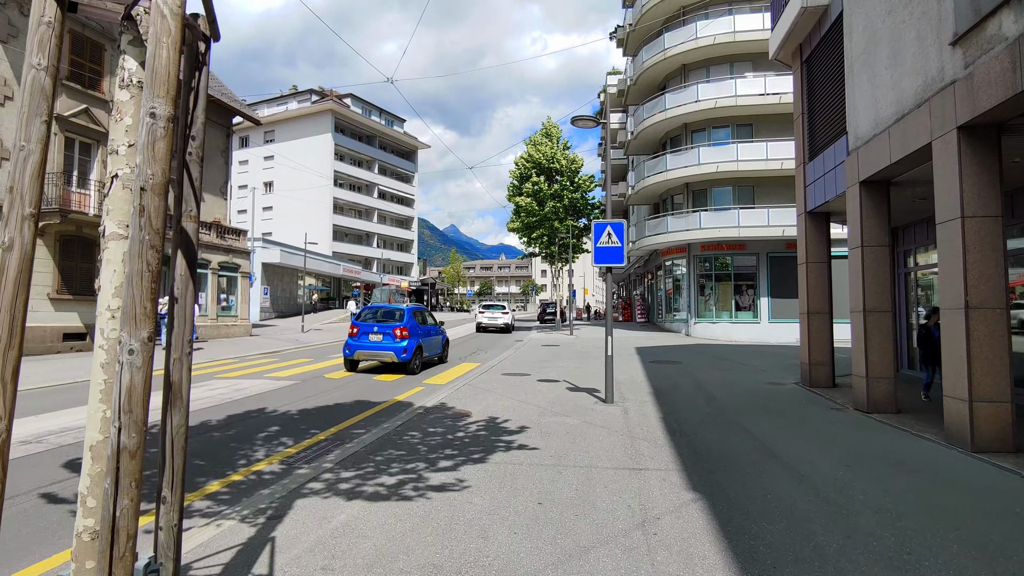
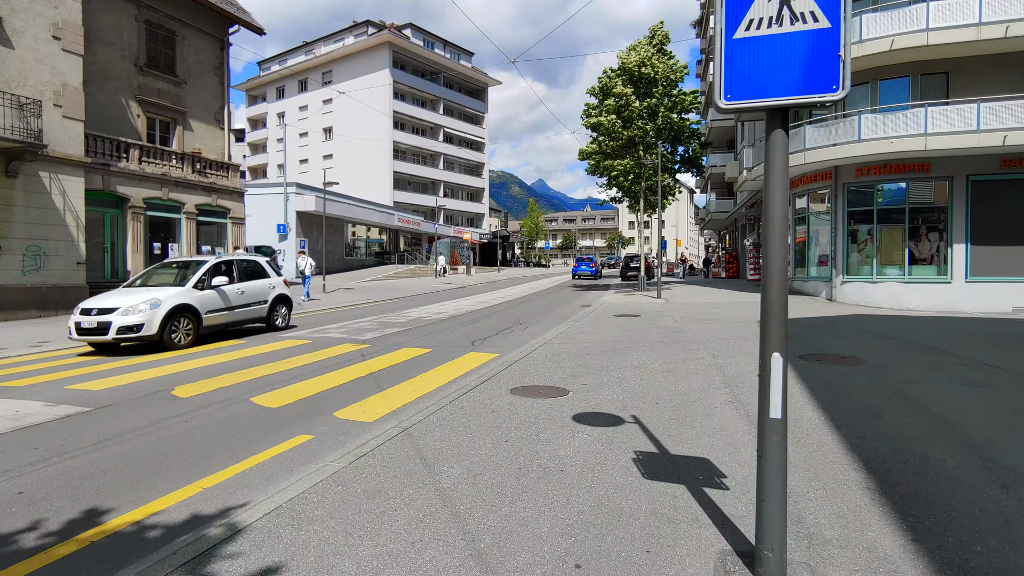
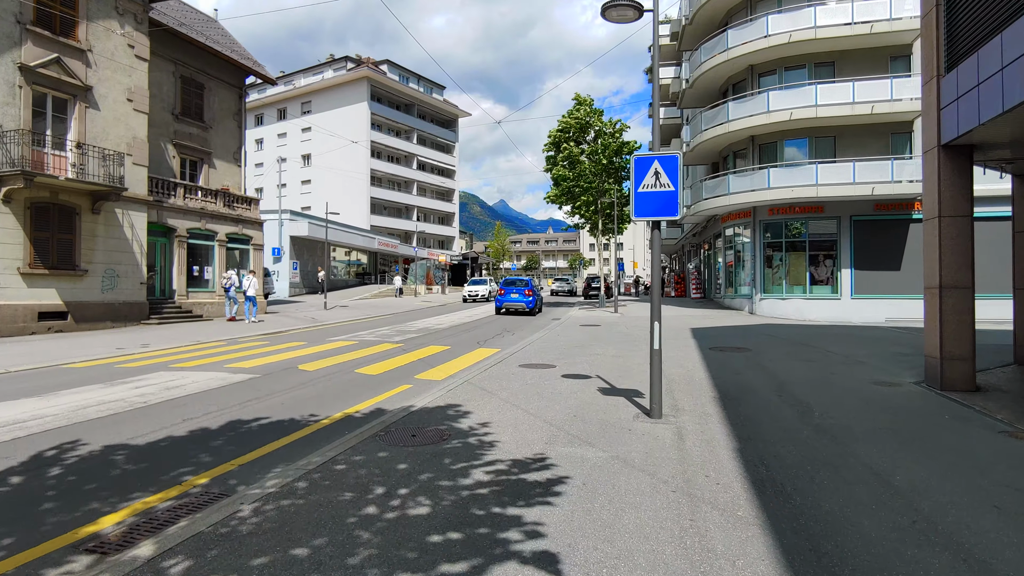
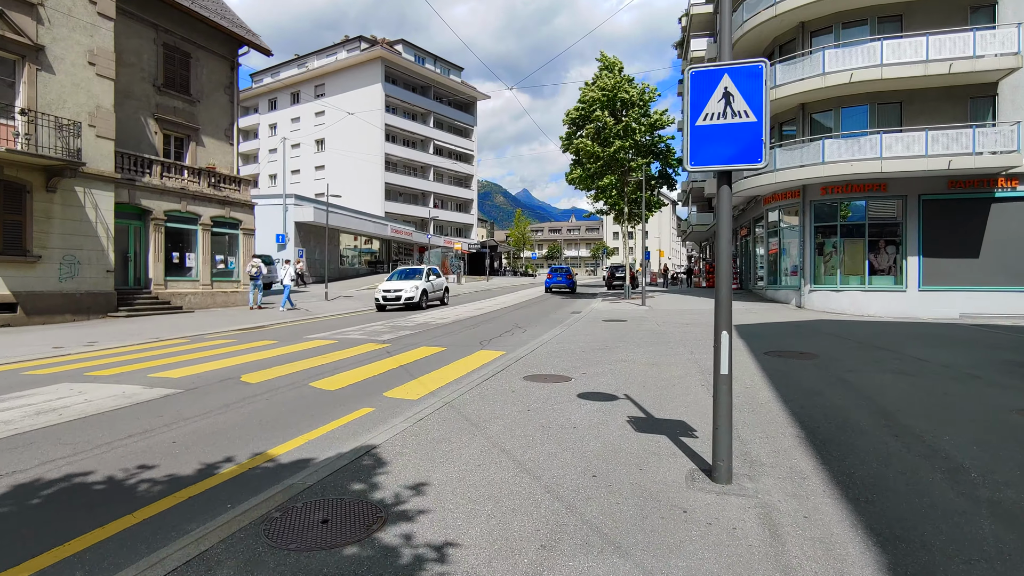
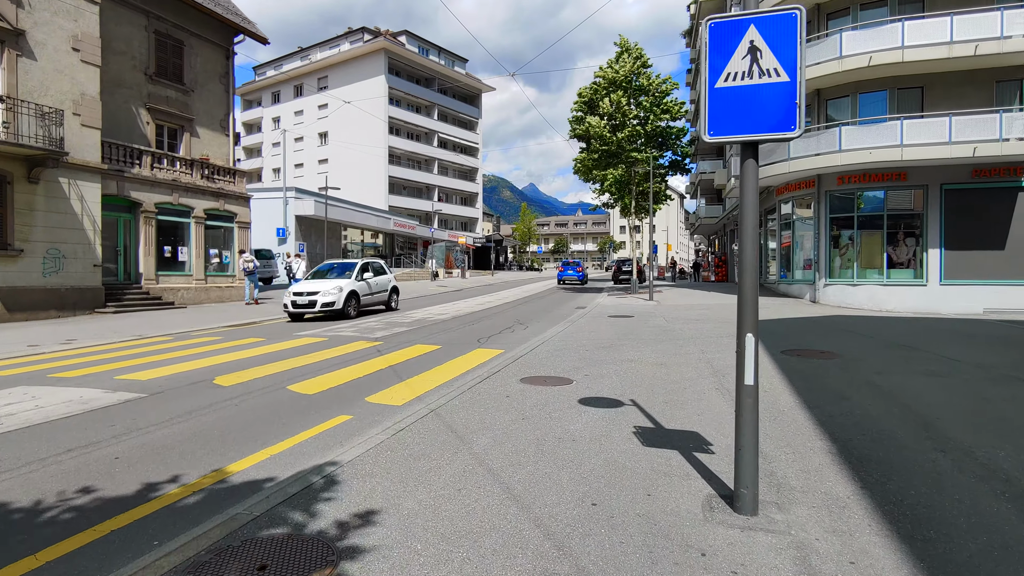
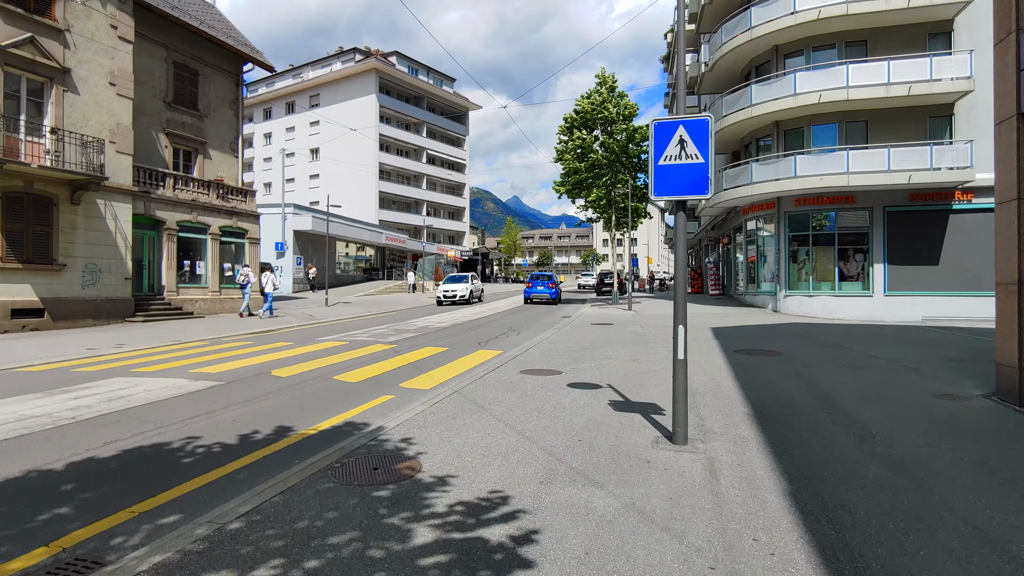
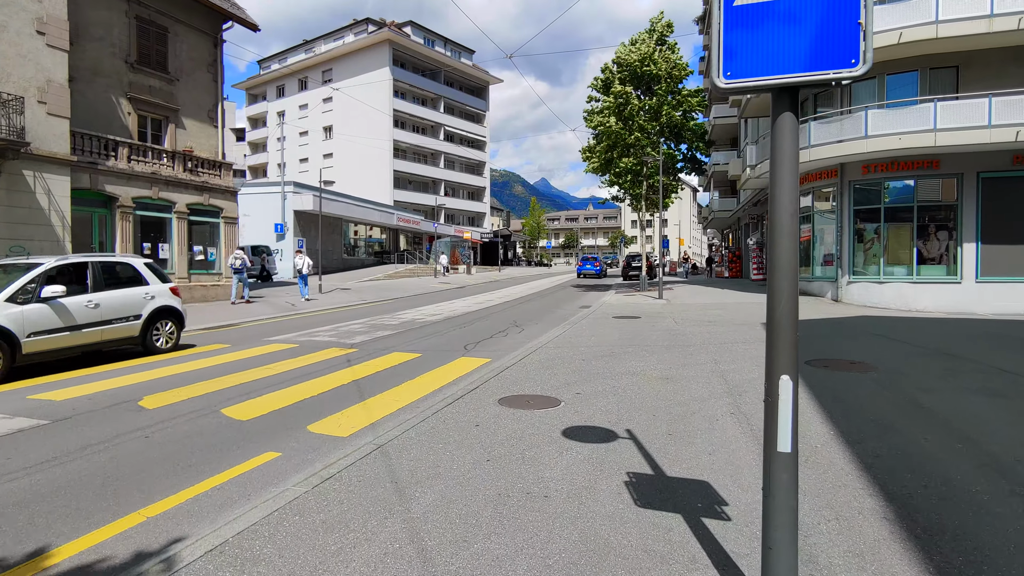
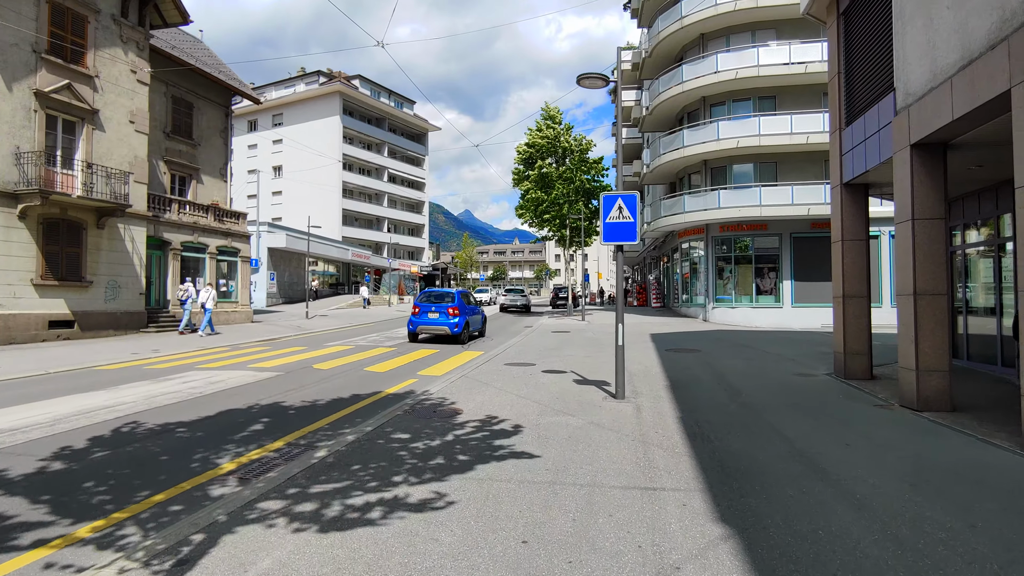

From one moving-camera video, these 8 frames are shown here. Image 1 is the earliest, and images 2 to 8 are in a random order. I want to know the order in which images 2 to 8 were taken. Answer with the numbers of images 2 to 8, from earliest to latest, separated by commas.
8, 3, 6, 4, 5, 2, 7
